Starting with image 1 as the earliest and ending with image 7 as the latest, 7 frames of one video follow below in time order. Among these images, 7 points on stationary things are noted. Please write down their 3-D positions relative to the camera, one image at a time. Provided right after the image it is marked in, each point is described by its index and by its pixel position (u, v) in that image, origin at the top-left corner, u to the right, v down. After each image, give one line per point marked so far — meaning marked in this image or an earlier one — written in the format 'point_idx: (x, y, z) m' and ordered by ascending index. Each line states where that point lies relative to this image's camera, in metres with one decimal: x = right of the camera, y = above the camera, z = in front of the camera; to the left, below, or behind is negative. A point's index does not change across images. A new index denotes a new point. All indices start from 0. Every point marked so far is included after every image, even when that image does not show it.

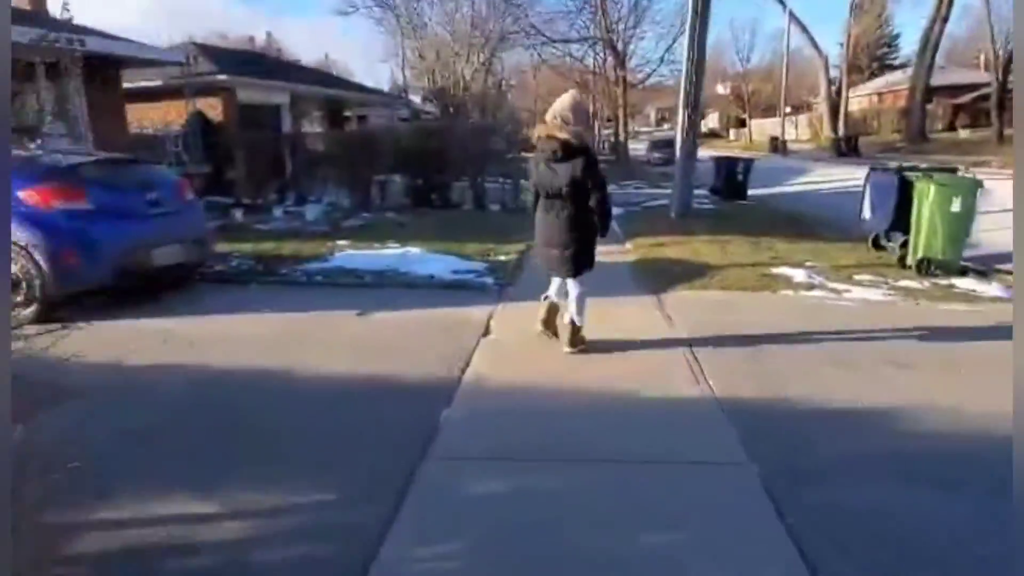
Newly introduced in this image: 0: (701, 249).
0: (+2.5, +0.5, +9.1) m
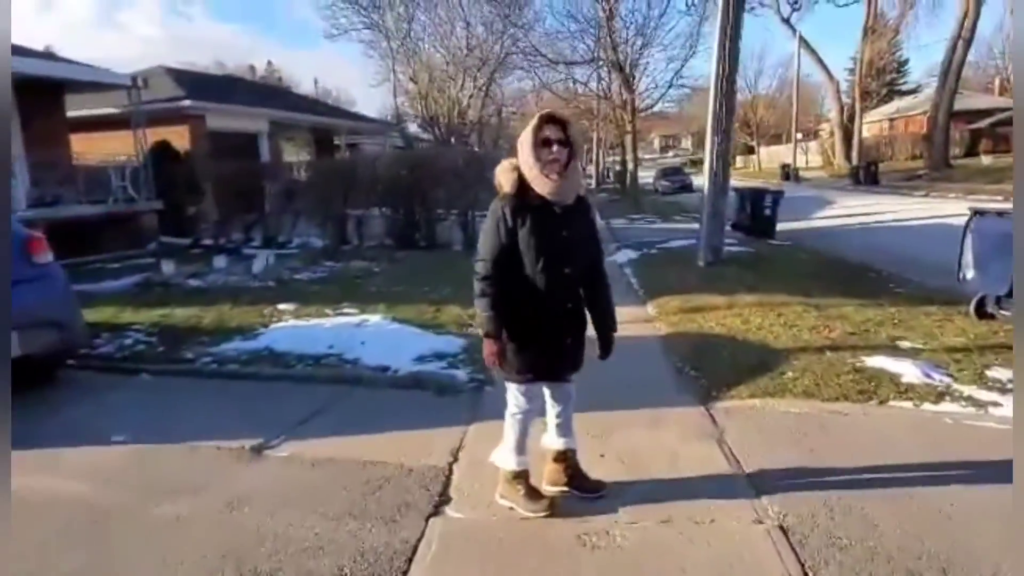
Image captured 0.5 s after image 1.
0: (+2.4, -0.3, +6.9) m
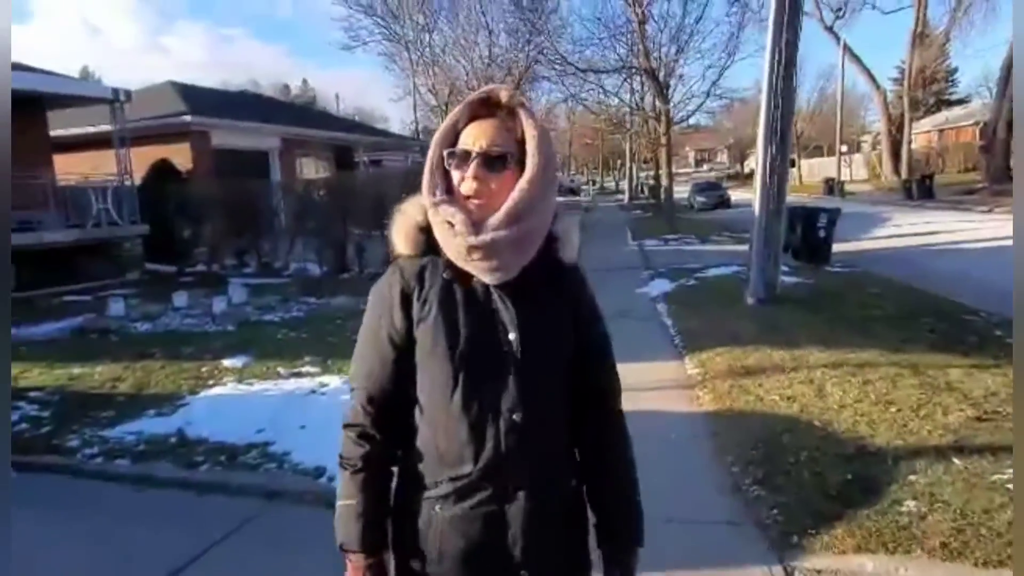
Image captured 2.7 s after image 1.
0: (+2.3, -0.8, +5.2) m
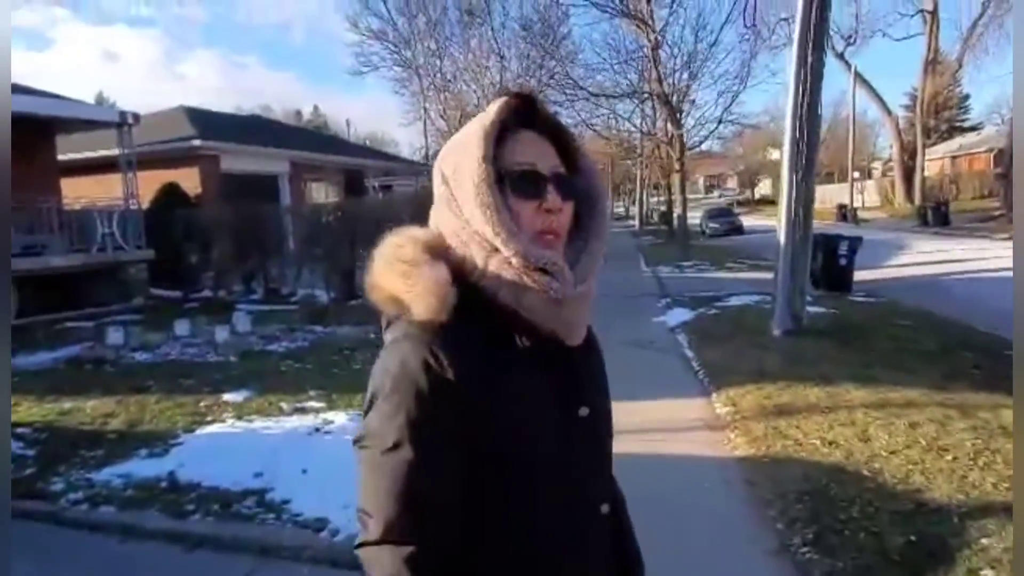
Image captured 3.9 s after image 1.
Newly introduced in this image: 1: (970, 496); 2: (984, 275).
0: (+2.5, -1.0, +4.7) m
1: (+2.4, -1.1, +3.8) m
2: (+9.9, +0.3, +14.8) m
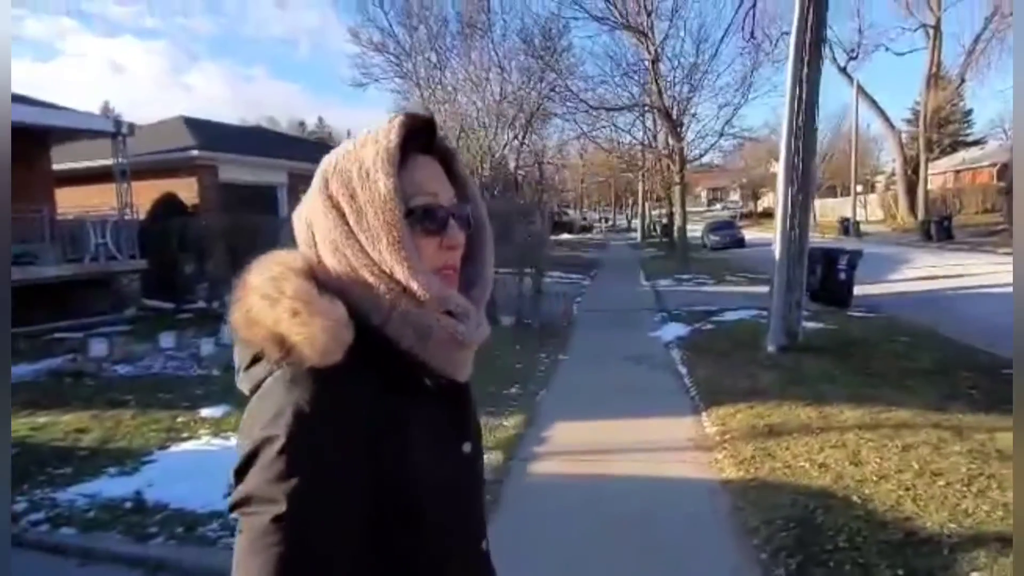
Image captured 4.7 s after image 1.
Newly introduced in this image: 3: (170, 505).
0: (+2.3, -1.1, +4.6) m
1: (+2.3, -1.2, +3.6) m
2: (+9.8, 0.0, +14.6) m
3: (-2.0, -1.3, +4.2) m
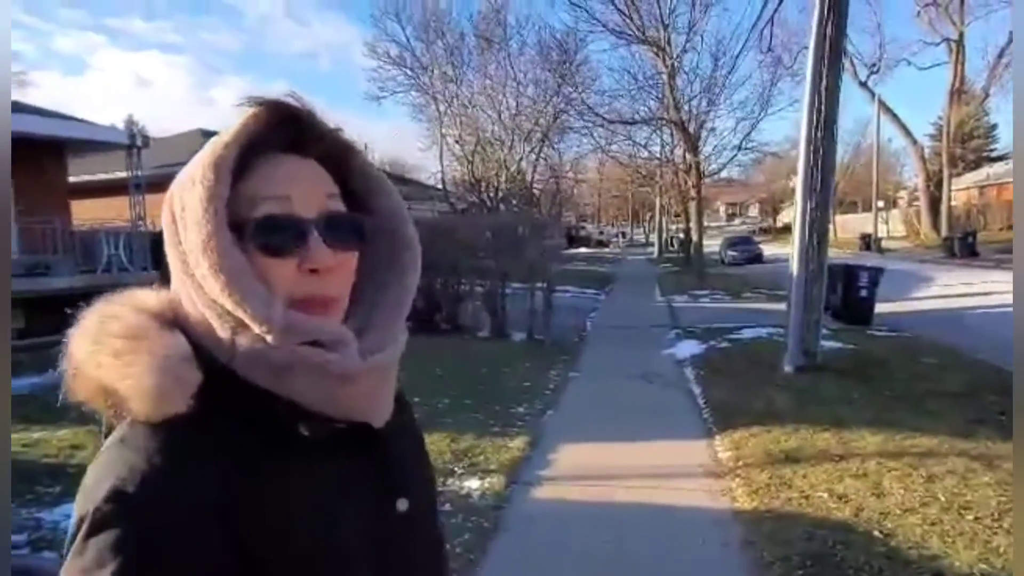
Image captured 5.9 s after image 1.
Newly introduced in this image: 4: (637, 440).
0: (+2.3, -1.2, +4.3) m
1: (+2.3, -1.3, +3.3) m
2: (+10.1, -0.4, +14.2) m
3: (-2.0, -1.4, +4.1) m
4: (+1.0, -1.3, +5.8) m
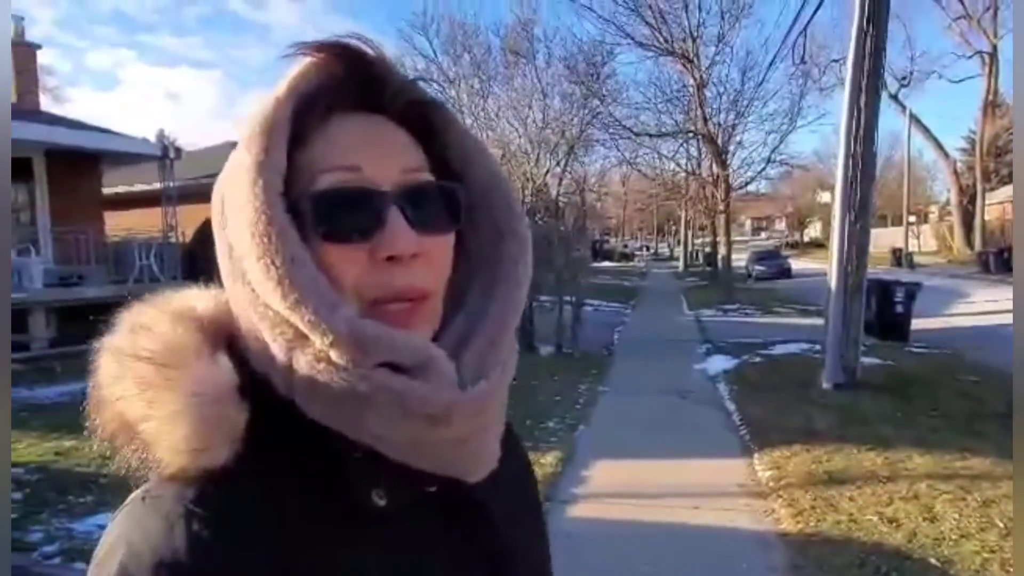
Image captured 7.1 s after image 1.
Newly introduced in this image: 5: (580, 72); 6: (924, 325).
0: (+2.5, -1.3, +4.1) m
1: (+2.5, -1.4, +3.2) m
2: (+10.6, -0.7, +13.7) m
3: (-1.8, -1.4, +4.0) m
4: (+1.3, -1.4, +5.7) m
5: (+1.8, +5.8, +18.9) m
6: (+8.5, -0.8, +14.7) m
